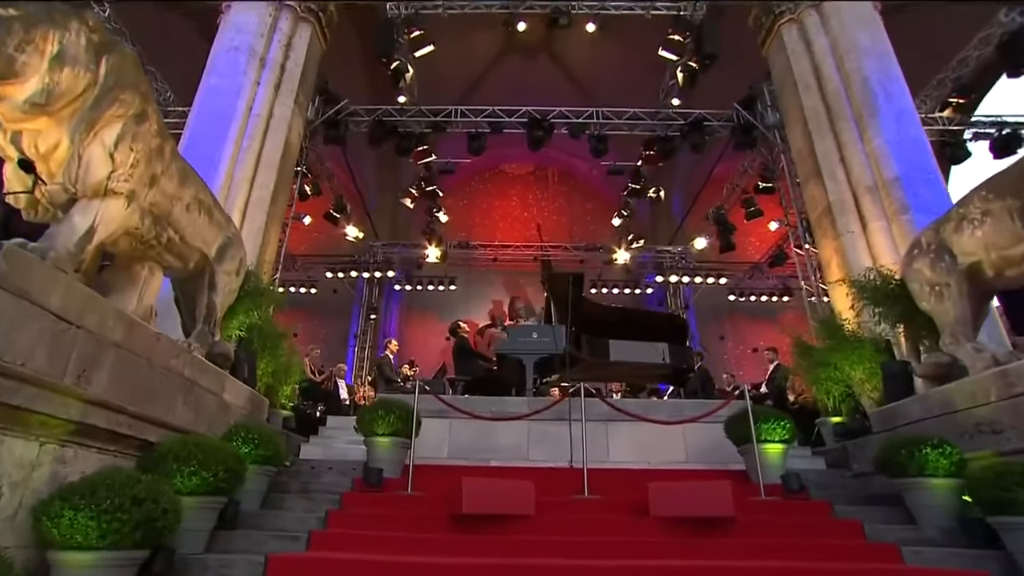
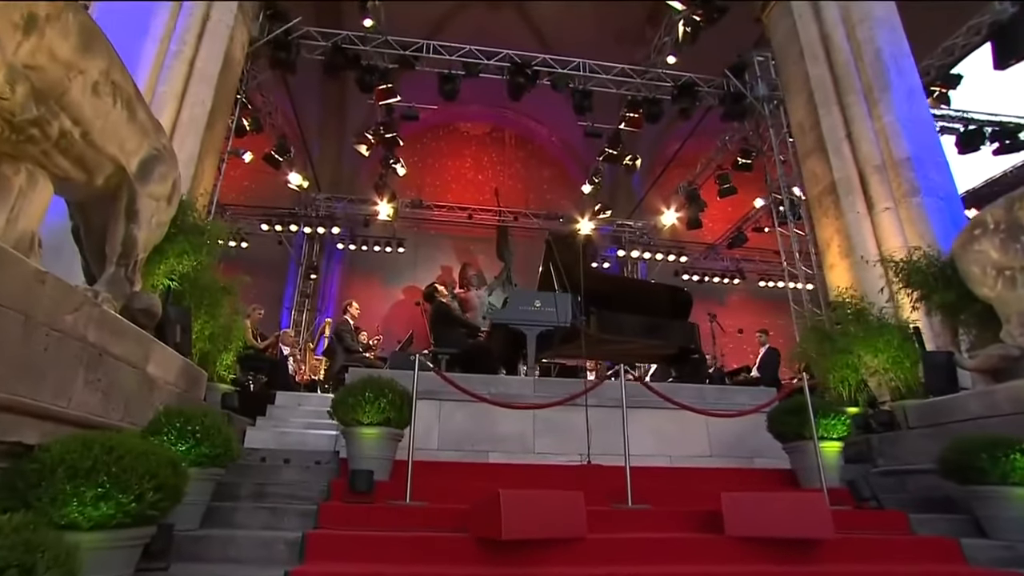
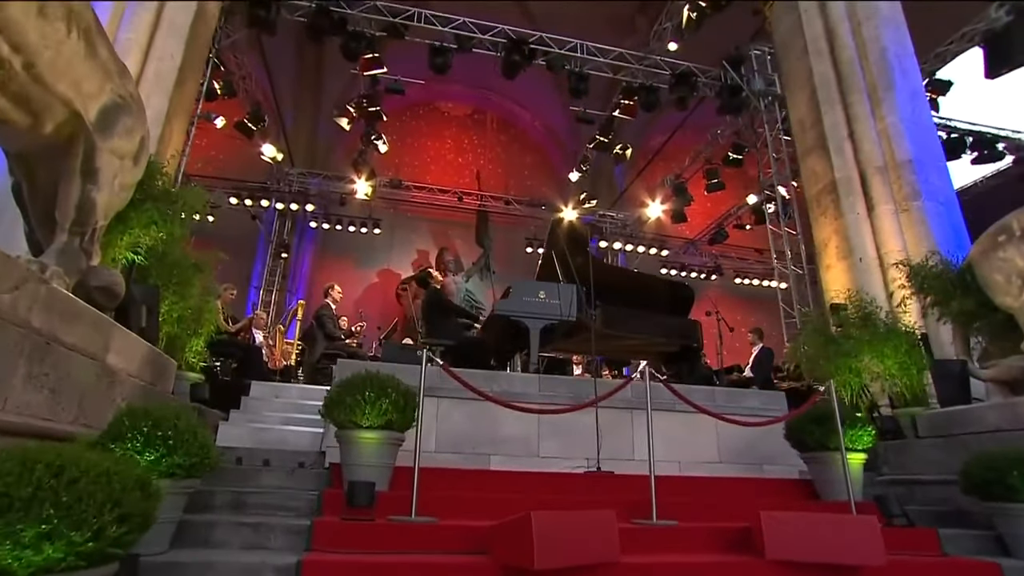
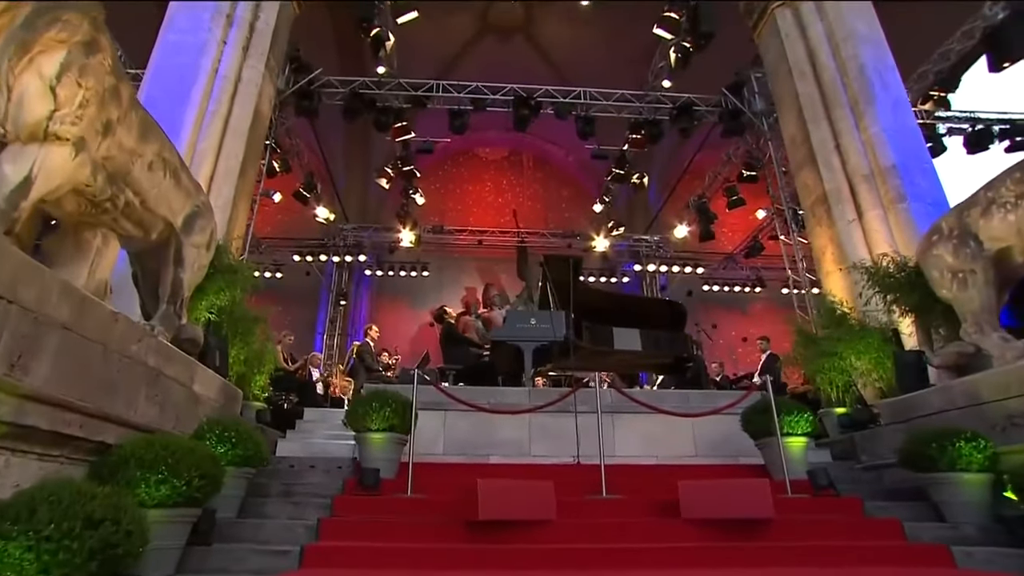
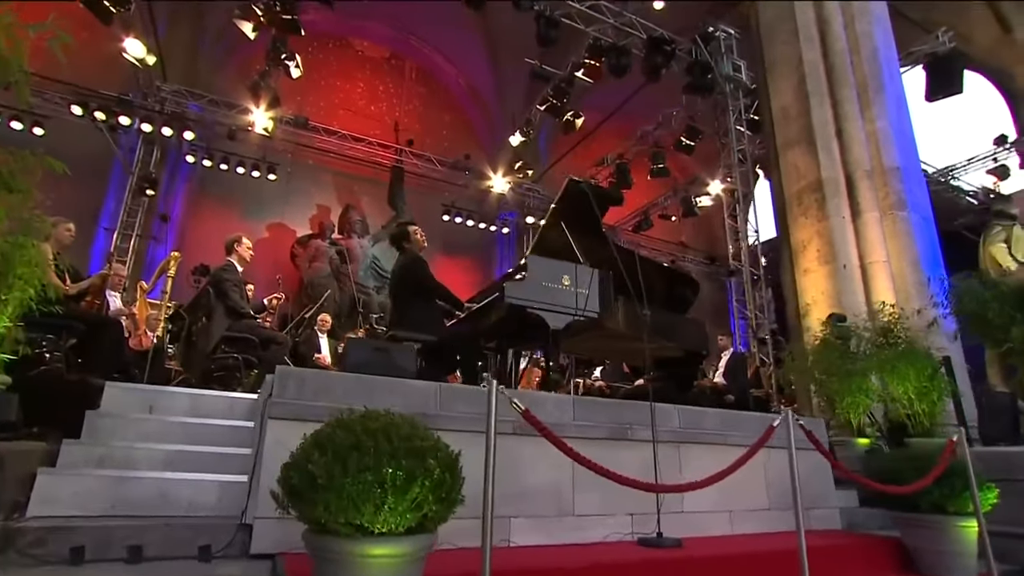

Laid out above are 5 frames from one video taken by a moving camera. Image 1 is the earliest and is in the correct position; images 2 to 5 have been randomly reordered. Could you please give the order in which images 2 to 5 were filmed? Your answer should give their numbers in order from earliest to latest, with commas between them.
4, 2, 3, 5
